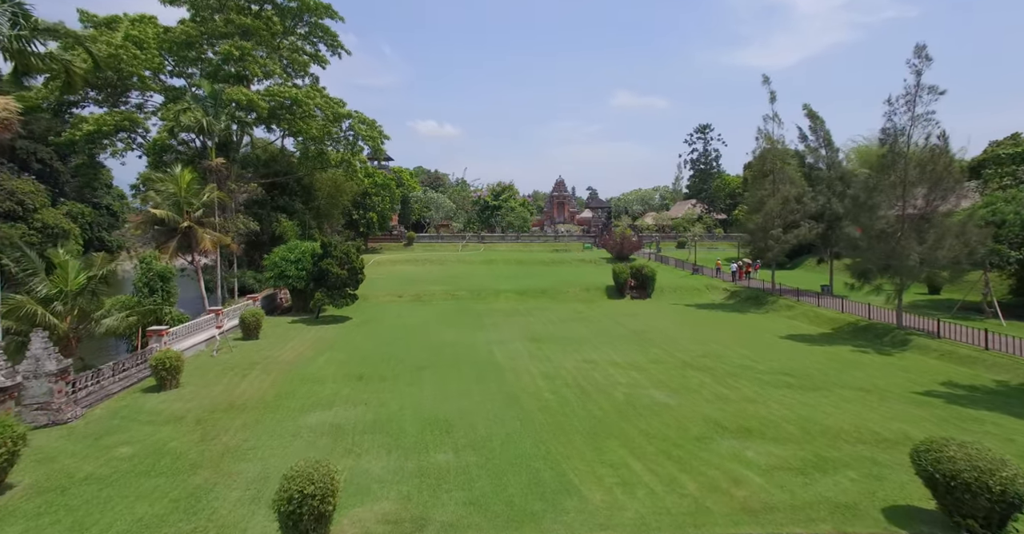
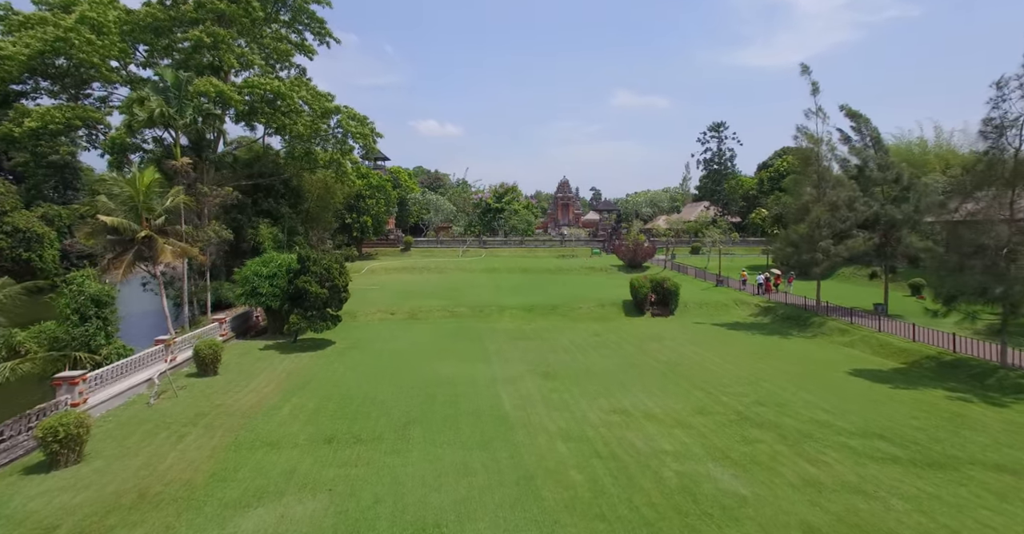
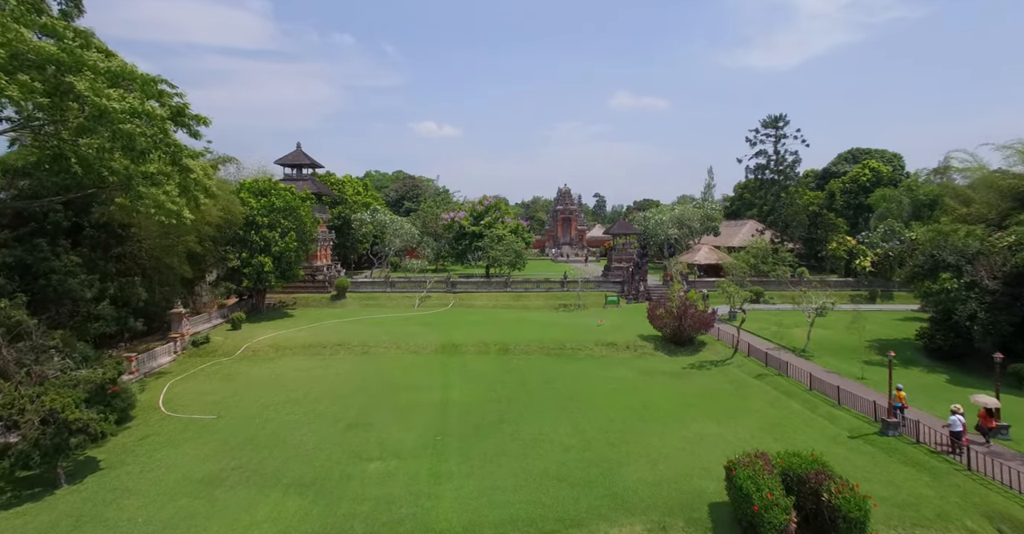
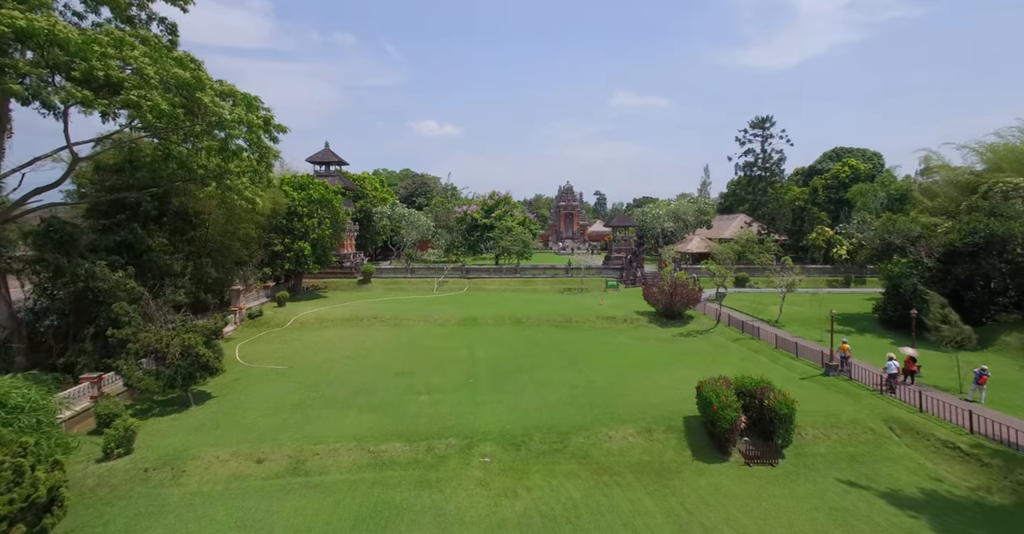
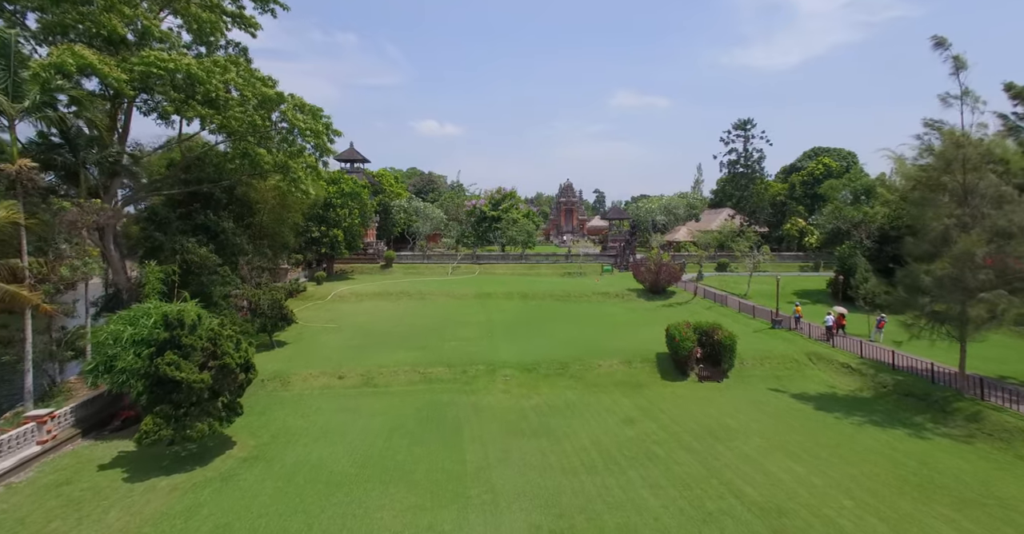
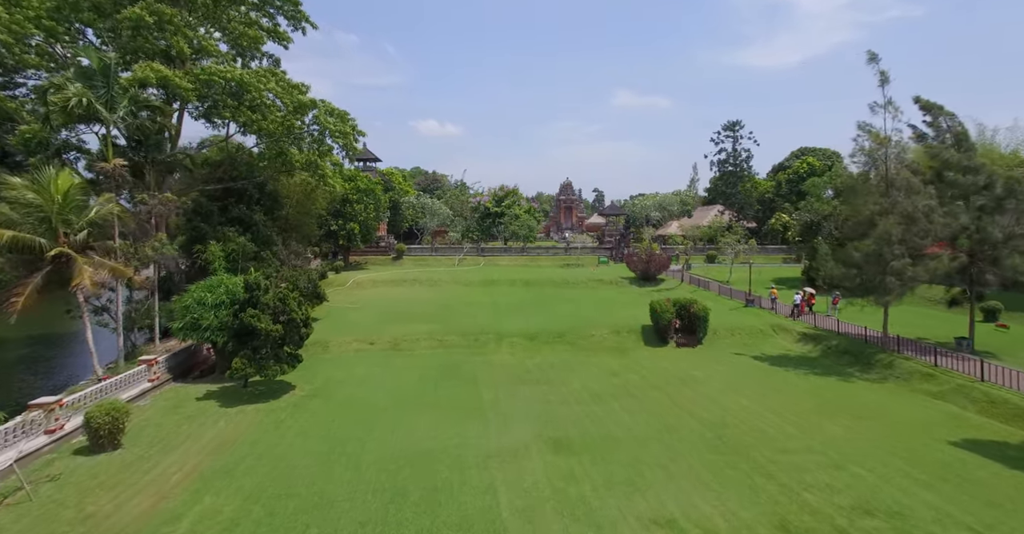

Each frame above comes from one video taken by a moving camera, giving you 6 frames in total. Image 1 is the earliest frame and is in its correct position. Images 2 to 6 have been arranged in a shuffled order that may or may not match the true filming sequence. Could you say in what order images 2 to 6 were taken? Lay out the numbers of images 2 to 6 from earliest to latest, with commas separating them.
2, 6, 5, 4, 3
